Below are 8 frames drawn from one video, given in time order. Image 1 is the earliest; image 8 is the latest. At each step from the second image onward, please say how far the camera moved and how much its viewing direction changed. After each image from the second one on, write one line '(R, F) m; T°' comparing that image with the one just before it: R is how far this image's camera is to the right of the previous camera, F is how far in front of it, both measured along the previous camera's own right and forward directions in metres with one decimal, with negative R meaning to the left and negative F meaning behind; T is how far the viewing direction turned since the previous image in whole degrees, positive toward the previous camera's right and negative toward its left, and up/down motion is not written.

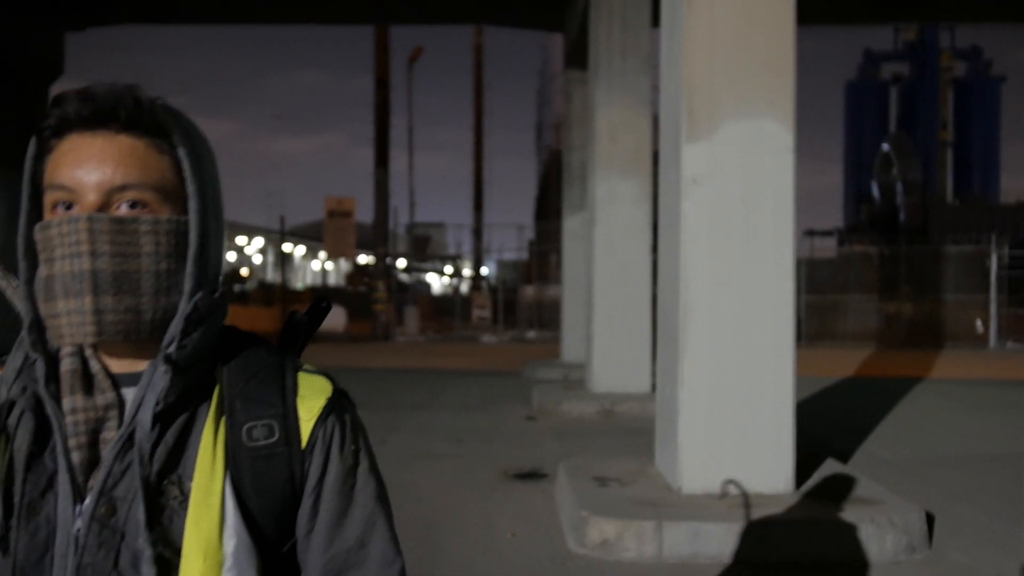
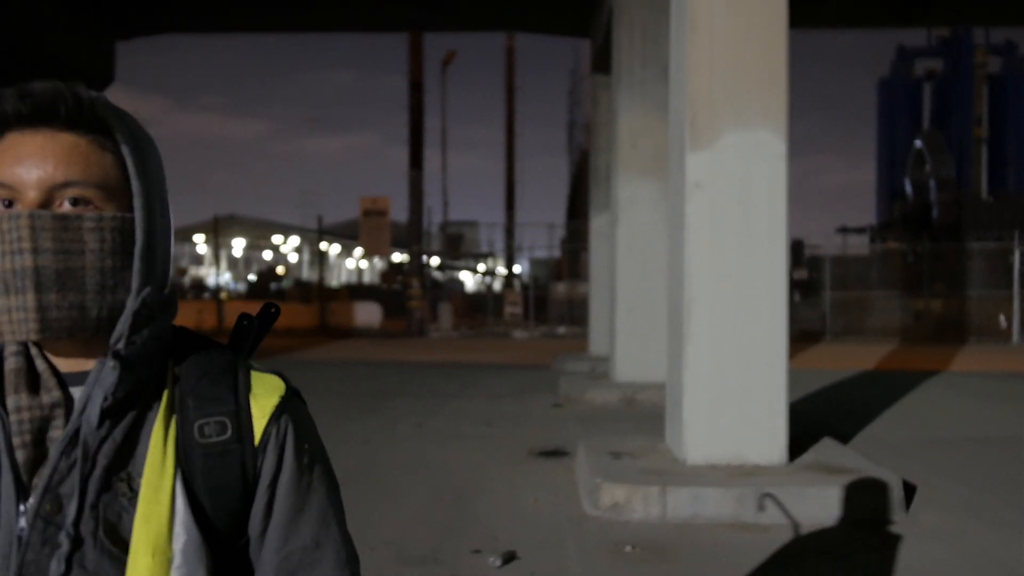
(+0.1, -0.8) m; -2°
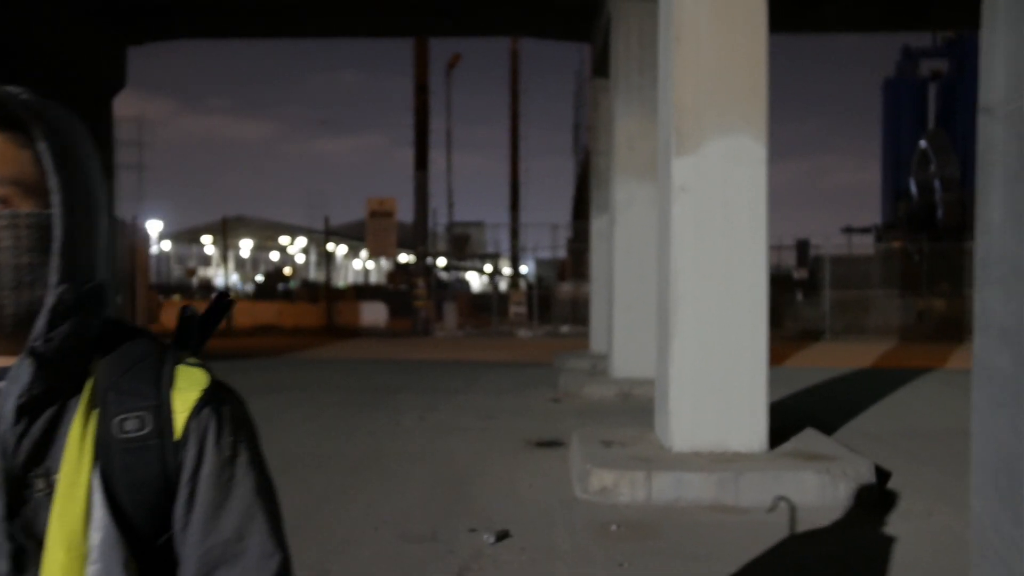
(+0.1, -0.4) m; 0°
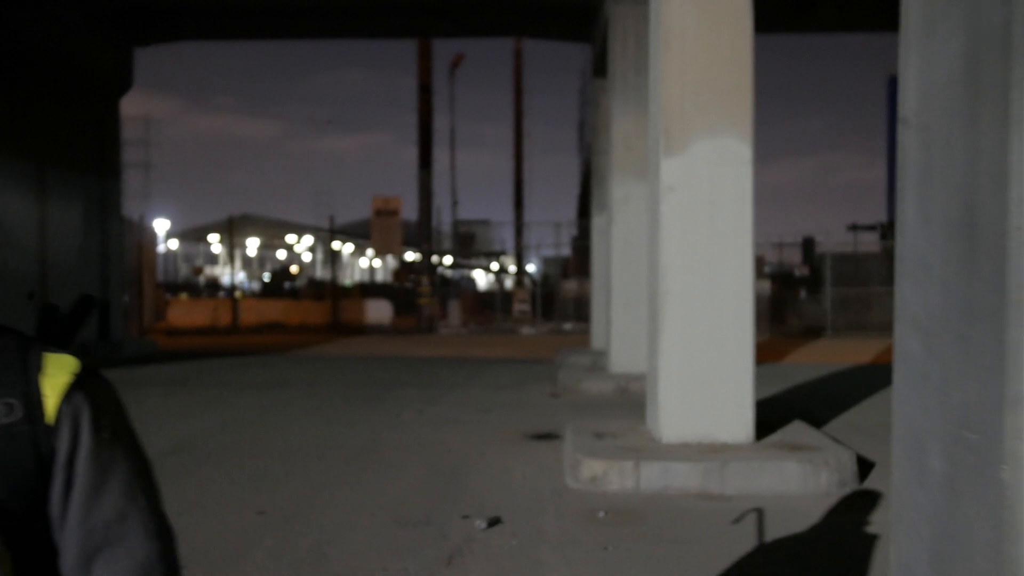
(+0.1, -0.3) m; 0°
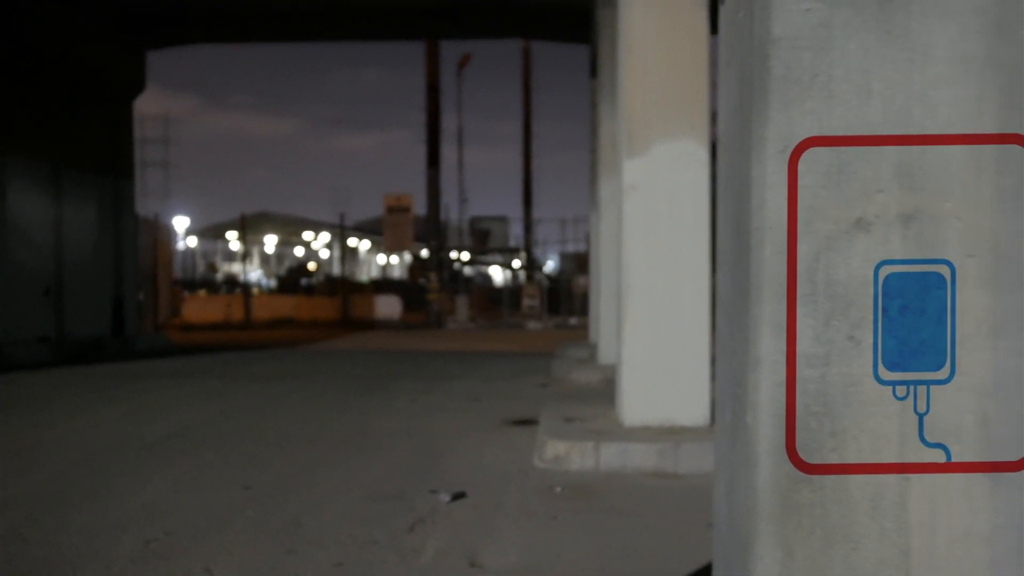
(+0.4, -0.6) m; -1°
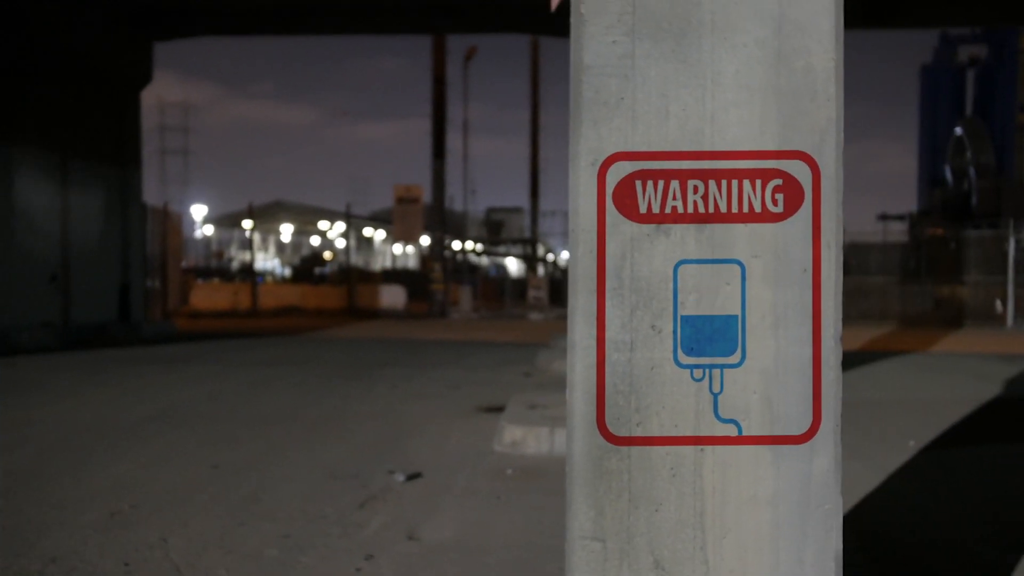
(+0.5, -0.4) m; -1°
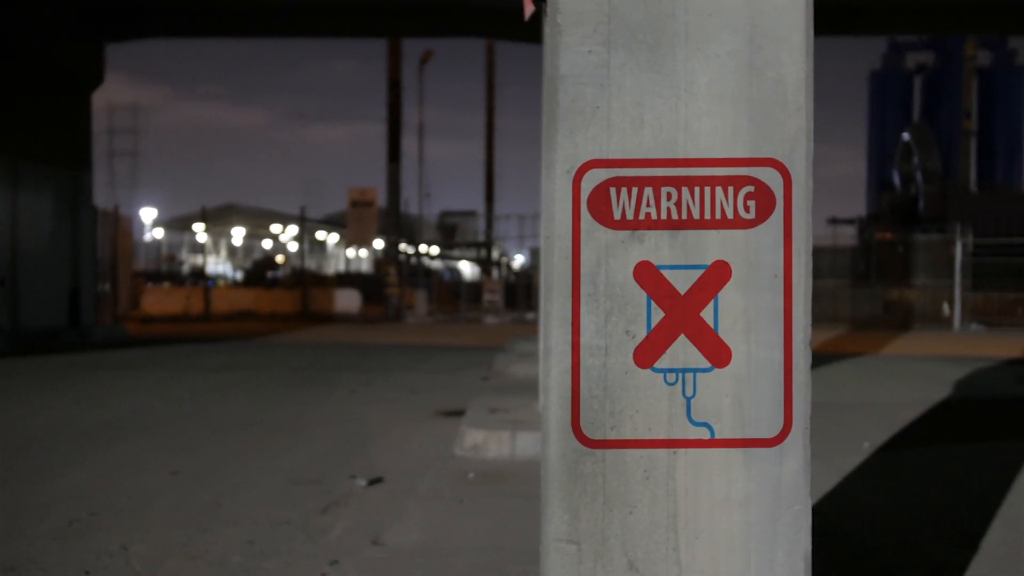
(-0.1, 0.0) m; +3°
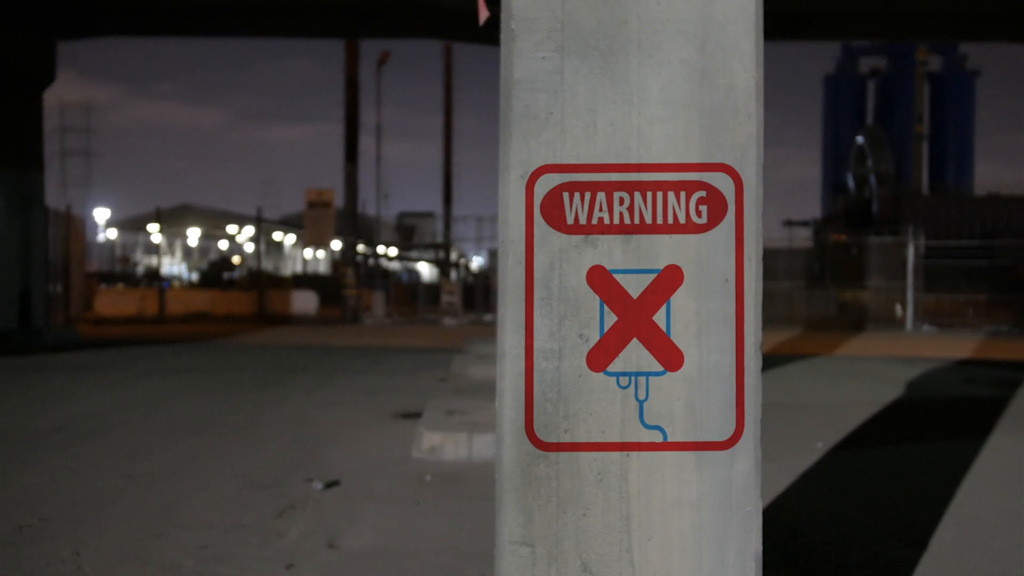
(0.0, 0.0) m; +2°
